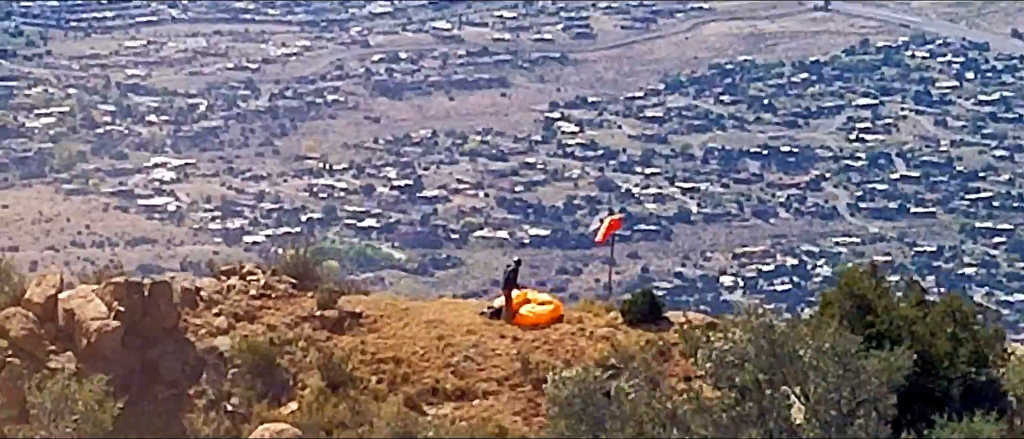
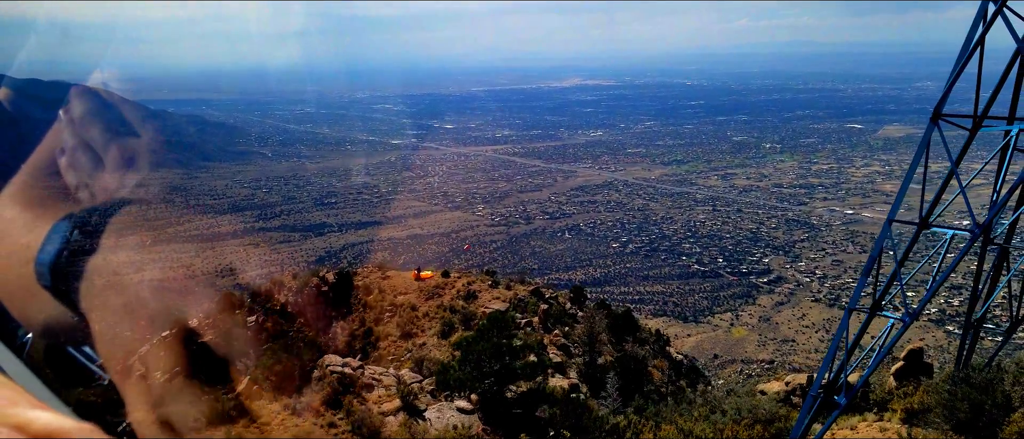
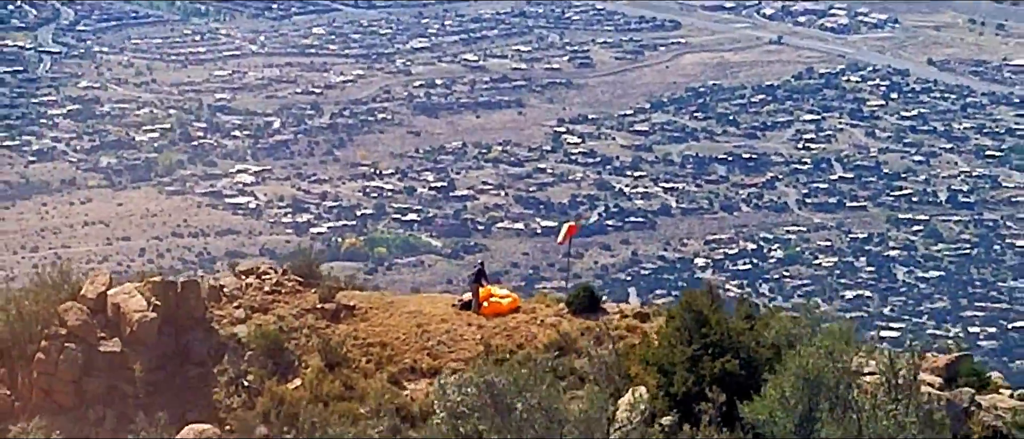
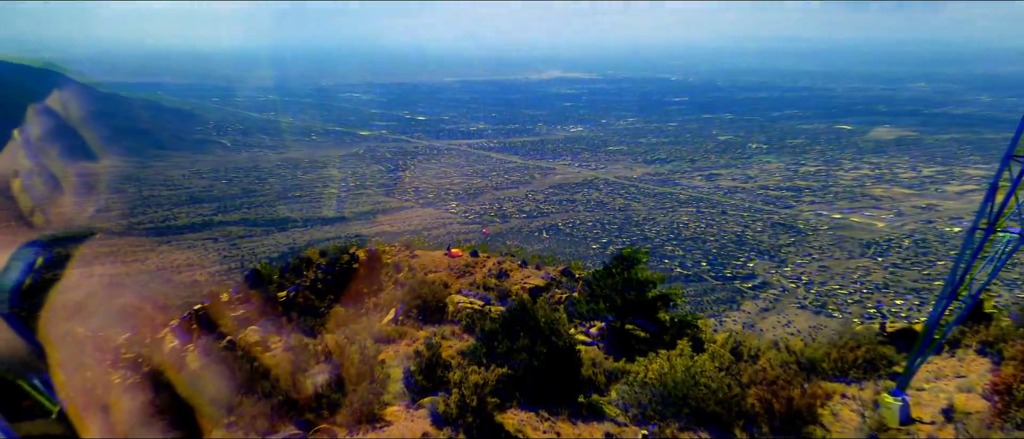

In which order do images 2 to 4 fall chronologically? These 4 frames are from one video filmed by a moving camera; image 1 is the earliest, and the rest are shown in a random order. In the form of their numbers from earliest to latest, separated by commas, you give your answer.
3, 4, 2
